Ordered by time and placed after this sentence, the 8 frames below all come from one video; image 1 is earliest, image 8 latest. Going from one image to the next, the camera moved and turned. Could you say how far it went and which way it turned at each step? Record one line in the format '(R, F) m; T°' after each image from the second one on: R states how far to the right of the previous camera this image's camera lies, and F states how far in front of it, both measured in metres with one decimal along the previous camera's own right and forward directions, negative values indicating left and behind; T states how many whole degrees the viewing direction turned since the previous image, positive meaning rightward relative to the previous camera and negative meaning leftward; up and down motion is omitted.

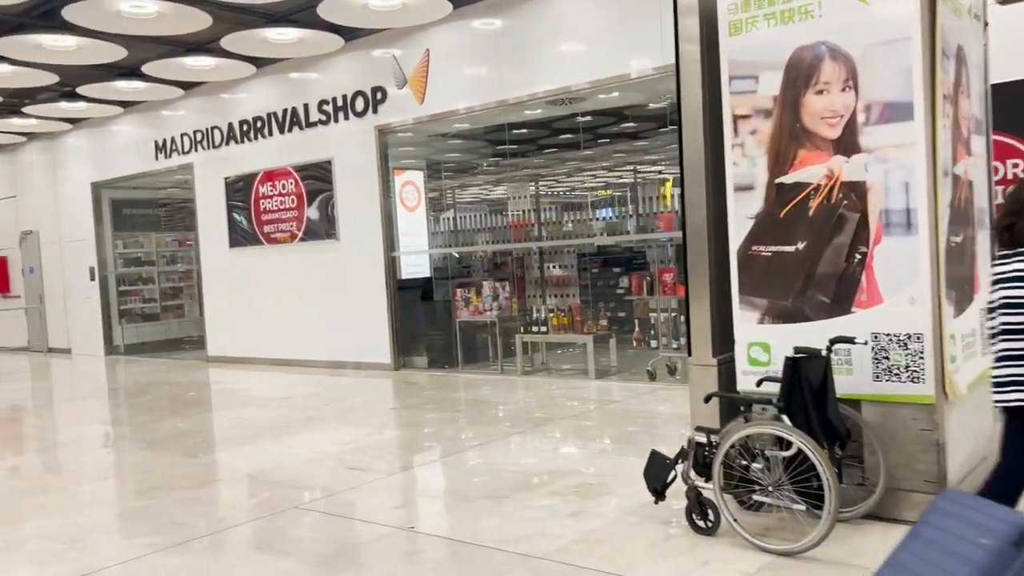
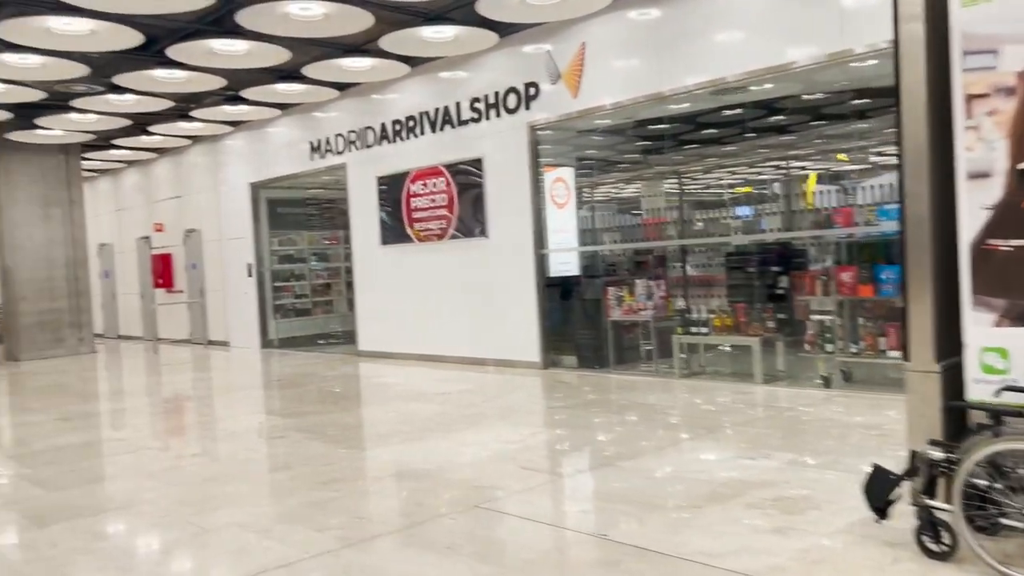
(-0.4, +0.2) m; -8°
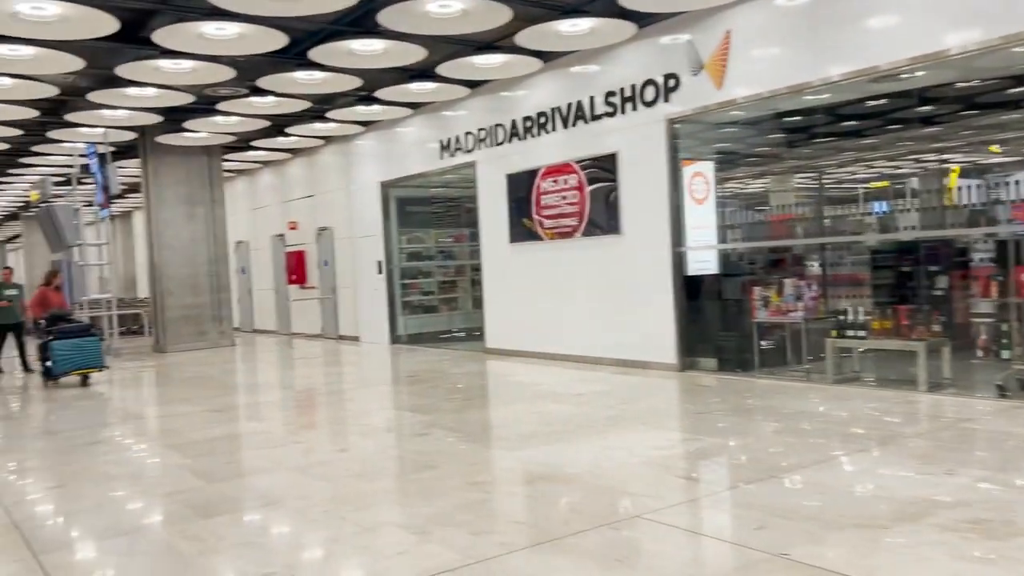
(-0.3, +0.2) m; -7°
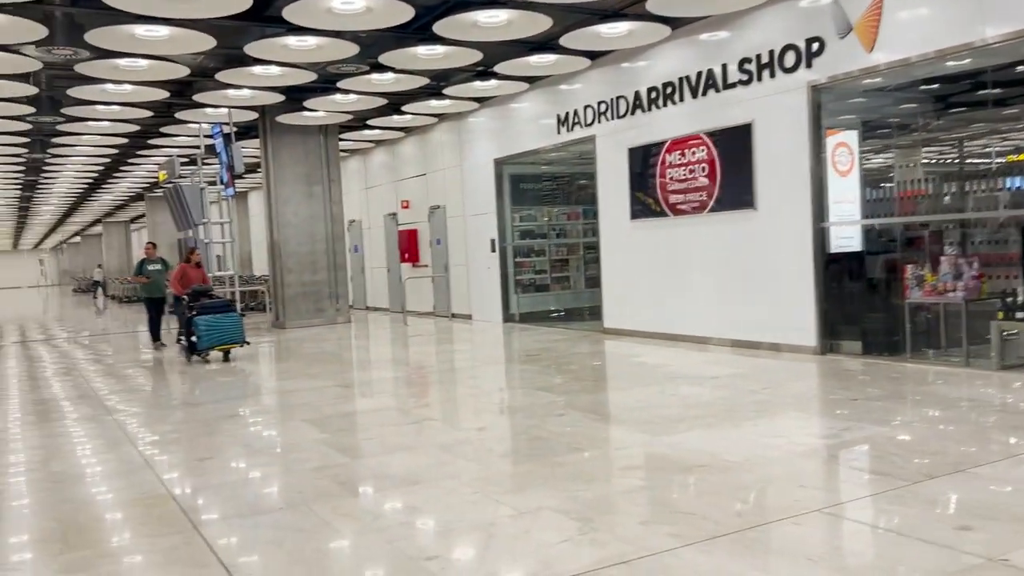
(-0.3, +0.2) m; -6°
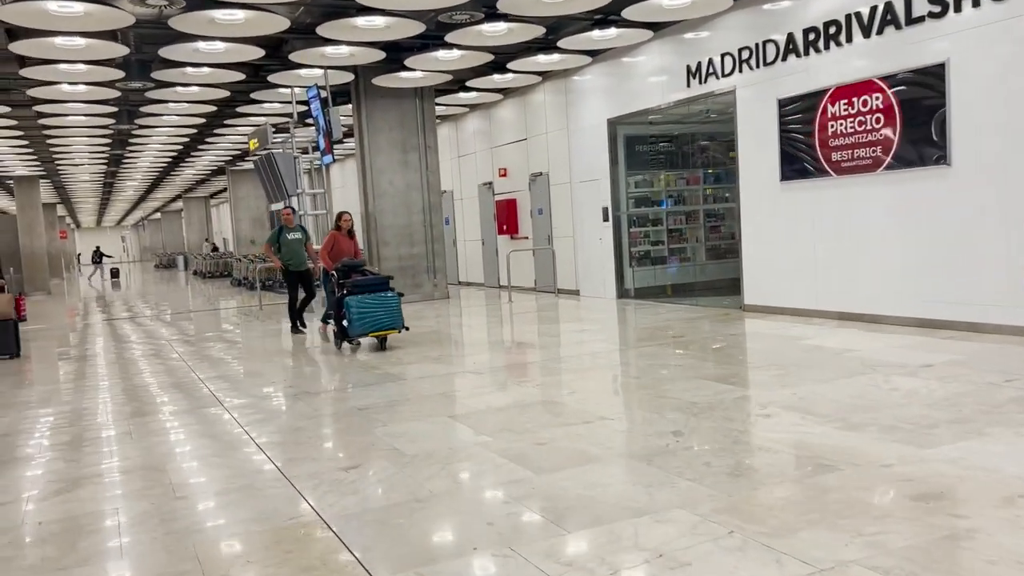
(-0.8, +1.1) m; -4°
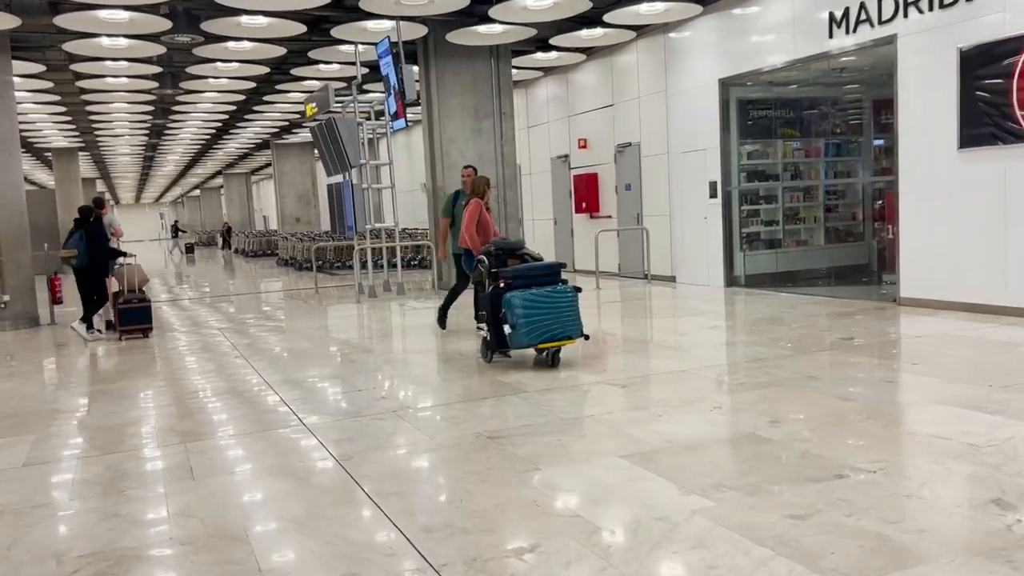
(-0.8, +1.6) m; -2°
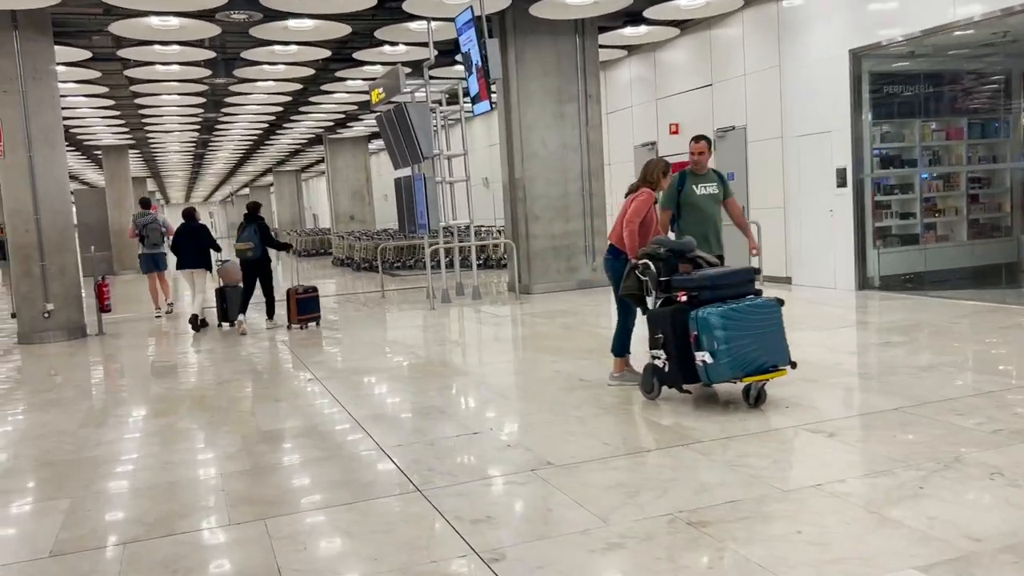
(-0.6, +1.4) m; -3°
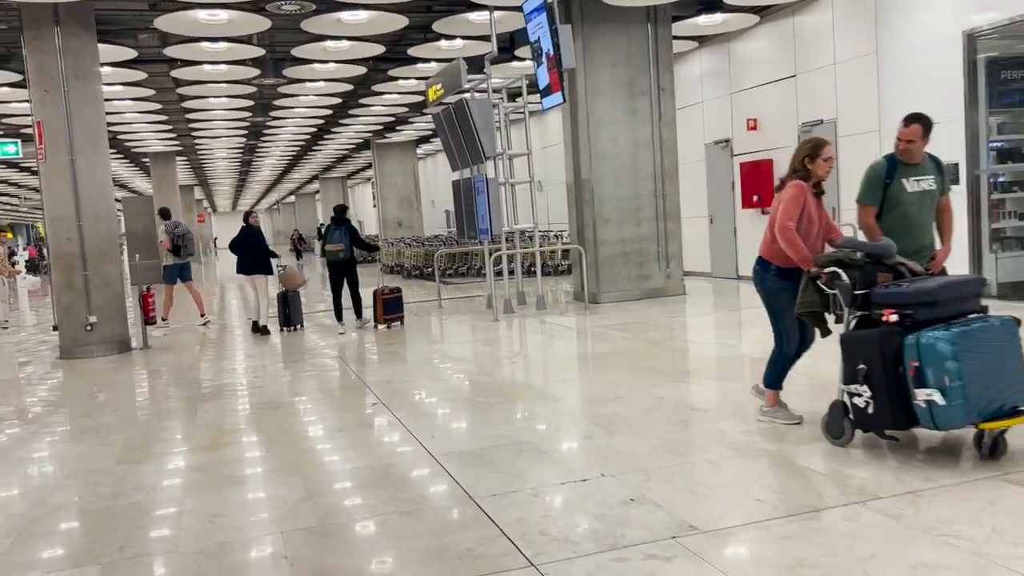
(-0.3, +0.8) m; -3°
